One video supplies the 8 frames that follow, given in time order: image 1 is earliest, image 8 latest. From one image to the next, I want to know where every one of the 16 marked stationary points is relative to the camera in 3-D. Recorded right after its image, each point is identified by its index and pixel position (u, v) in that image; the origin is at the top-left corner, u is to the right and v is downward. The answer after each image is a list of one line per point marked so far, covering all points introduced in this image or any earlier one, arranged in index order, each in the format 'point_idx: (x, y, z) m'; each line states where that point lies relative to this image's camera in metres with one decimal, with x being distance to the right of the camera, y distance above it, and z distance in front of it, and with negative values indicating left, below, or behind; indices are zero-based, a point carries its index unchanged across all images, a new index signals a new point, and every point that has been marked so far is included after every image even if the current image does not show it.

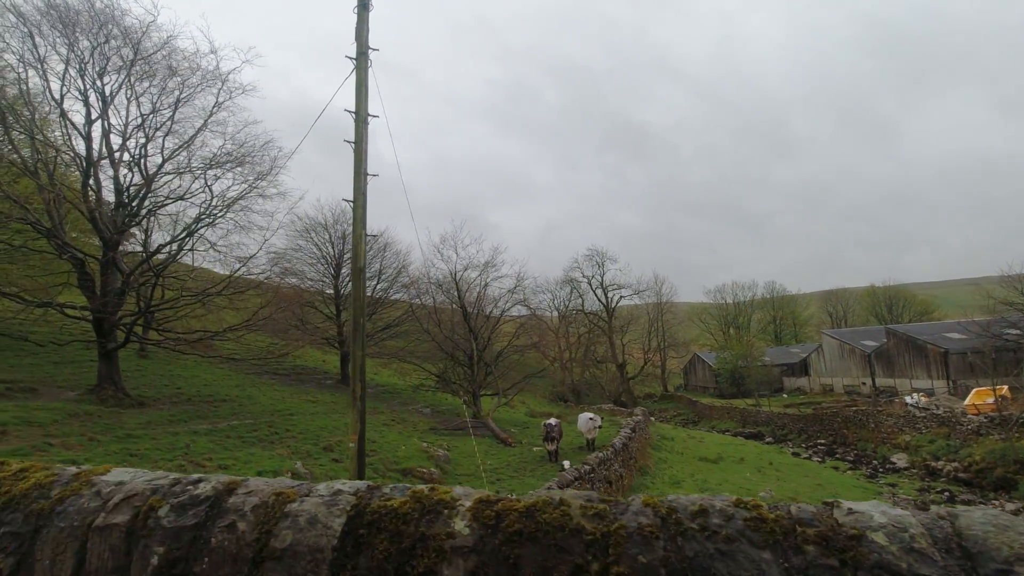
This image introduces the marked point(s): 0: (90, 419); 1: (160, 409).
0: (-11.6, -3.6, +15.5) m
1: (-11.8, -4.1, +19.0) m
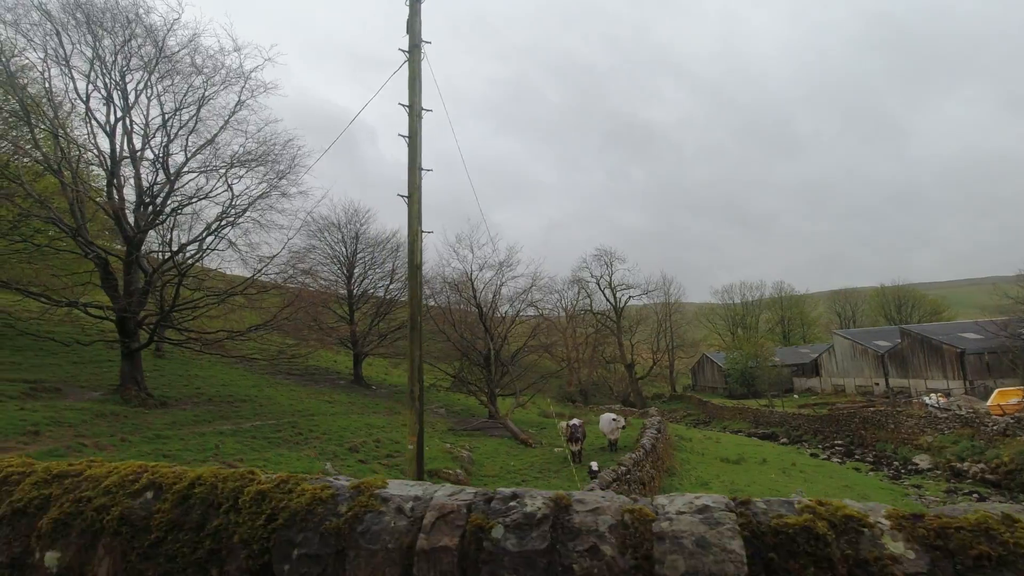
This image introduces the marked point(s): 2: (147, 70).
0: (-10.7, -3.5, +15.3) m
1: (-11.0, -4.1, +18.9) m
2: (-11.4, +6.8, +17.7) m
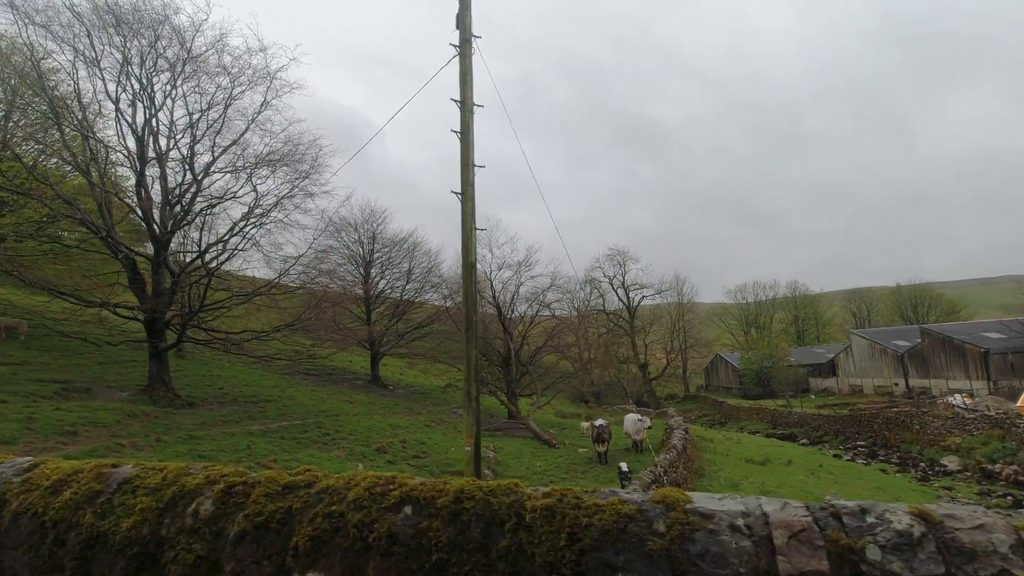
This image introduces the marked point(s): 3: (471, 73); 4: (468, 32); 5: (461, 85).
0: (-9.9, -3.6, +15.4) m
1: (-10.1, -4.1, +18.9) m
2: (-10.6, +6.8, +17.7) m
3: (-0.6, +3.0, +8.0) m
4: (-0.6, +3.6, +7.9) m
5: (-0.7, +2.7, +7.7) m
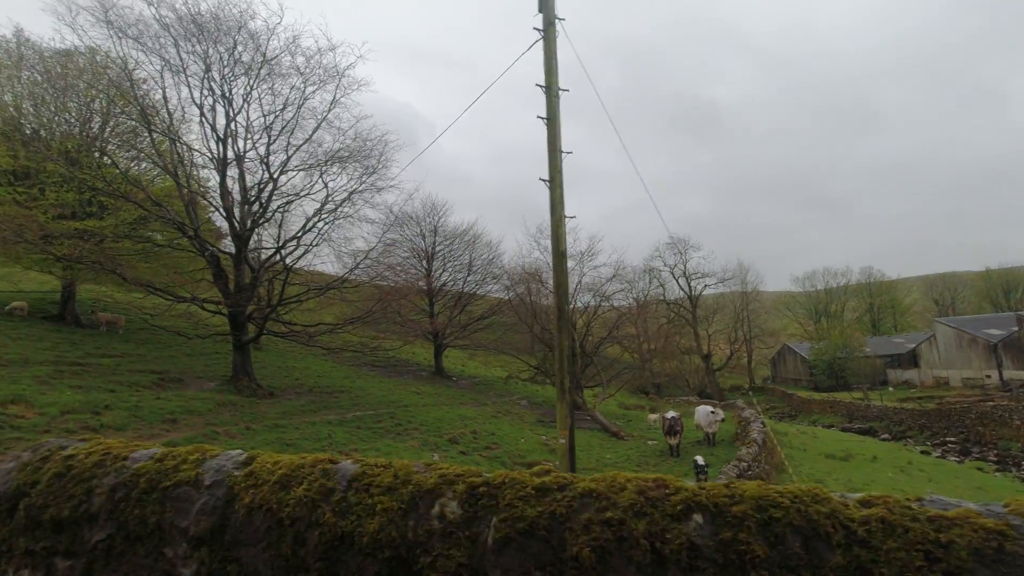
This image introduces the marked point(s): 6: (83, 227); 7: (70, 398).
0: (-7.8, -3.4, +16.1) m
1: (-7.7, -3.9, +19.7) m
2: (-8.5, +7.0, +18.4) m
3: (+0.6, +3.2, +7.8) m
4: (+0.5, +3.7, +7.7) m
5: (+0.5, +2.9, +7.5) m
6: (-14.2, +2.0, +18.8) m
7: (-9.3, -2.3, +12.0) m
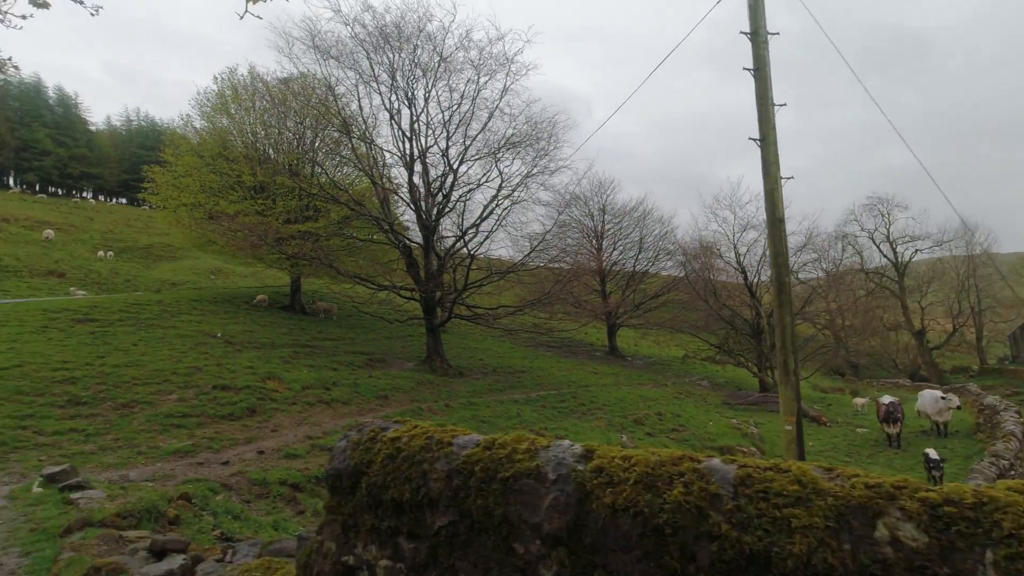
0: (-2.4, -3.0, +17.5) m
1: (-1.2, -3.3, +20.9) m
2: (-2.8, +7.4, +19.6) m
3: (+3.0, +3.5, +6.9) m
4: (+2.9, +4.0, +6.8) m
5: (+2.8, +3.2, +6.7) m
6: (-8.0, +2.3, +21.7) m
7: (-5.1, -2.2, +13.9) m
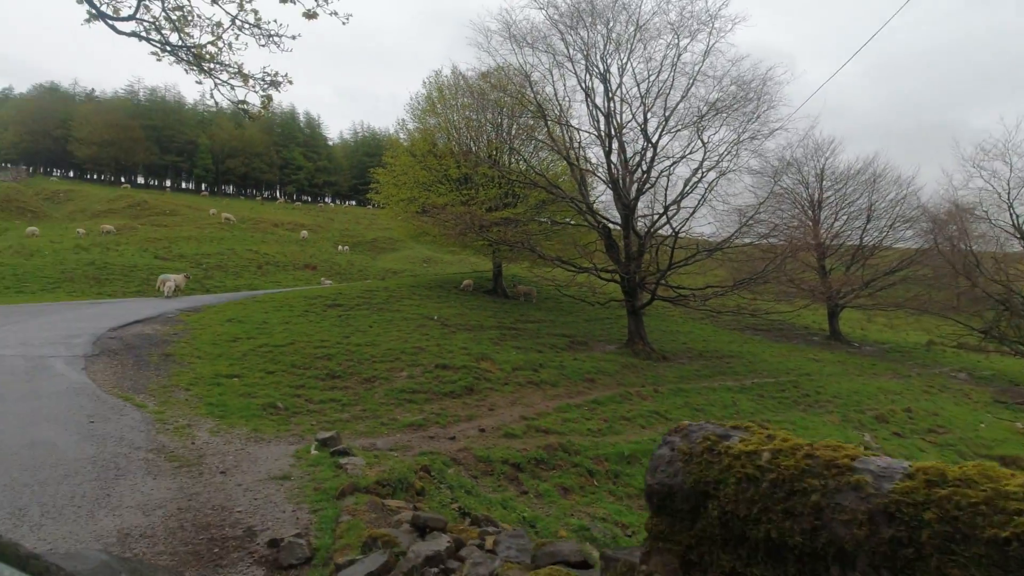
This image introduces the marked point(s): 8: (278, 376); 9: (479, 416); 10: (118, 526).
0: (+3.7, -2.5, +16.9) m
1: (+6.0, -2.6, +19.8) m
2: (+3.7, +8.1, +18.8) m
3: (+5.3, +3.8, +5.0) m
4: (+5.1, +4.3, +4.9) m
5: (+5.0, +3.5, +4.9) m
6: (-0.3, +2.9, +22.6) m
7: (+0.1, -1.8, +14.4) m
8: (-4.3, -1.6, +10.4) m
9: (-0.6, -2.3, +10.0) m
10: (-2.8, -1.7, +4.0) m
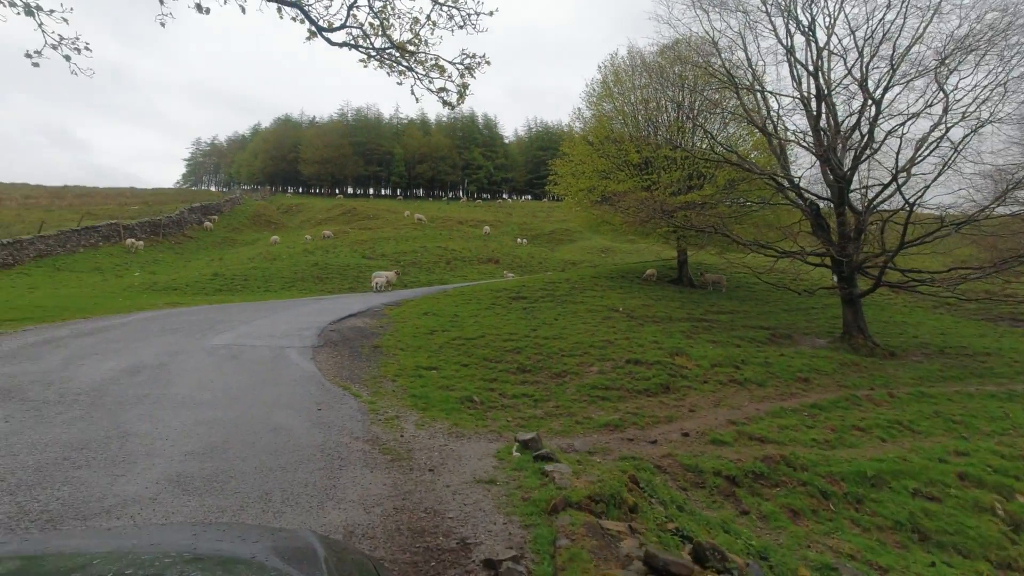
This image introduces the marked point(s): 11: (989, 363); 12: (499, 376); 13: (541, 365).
0: (+8.9, -2.1, +14.4) m
1: (+11.9, -2.1, +16.5) m
2: (+9.2, +8.5, +16.1) m
3: (+6.6, +4.0, +2.5) m
4: (+6.5, +4.5, +2.5) m
5: (+6.4, +3.7, +2.5) m
6: (+6.6, +3.3, +21.0) m
7: (+4.6, -1.5, +13.1) m
8: (-0.8, -1.5, +10.6) m
9: (+2.7, -2.1, +9.1) m
10: (-1.2, -1.7, +4.1) m
11: (+14.1, -2.2, +16.8) m
12: (-0.2, -1.6, +10.4) m
13: (+0.6, -1.5, +11.3) m
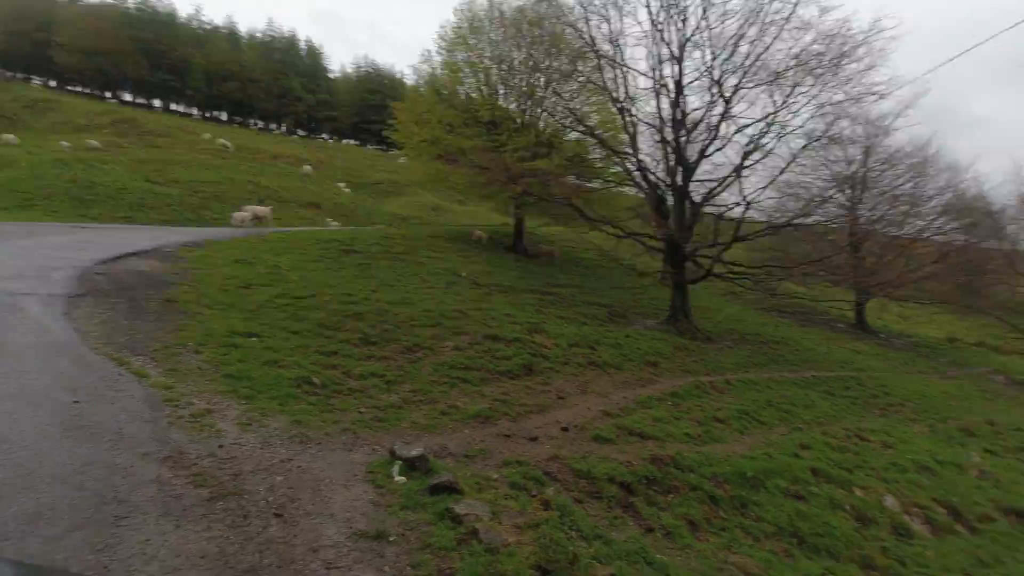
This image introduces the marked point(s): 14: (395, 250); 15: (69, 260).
0: (+4.7, -1.7, +15.3) m
1: (+6.9, -1.9, +18.2) m
2: (+5.5, +8.9, +16.3) m
3: (+7.0, +3.5, +2.9) m
4: (+6.9, +4.0, +2.8) m
5: (+6.7, +3.2, +2.8) m
6: (+1.0, +4.4, +20.4) m
7: (+1.2, -0.9, +12.6) m
8: (-3.1, -0.8, +8.5) m
9: (+0.6, -1.7, +8.2) m
10: (-1.5, -1.4, +2.2) m
11: (+8.9, -2.1, +19.2) m
12: (-2.6, -0.9, +8.4) m
13: (-2.1, -0.8, +9.6) m
14: (-3.9, +1.2, +18.5) m
15: (-7.9, +0.5, +10.0) m
